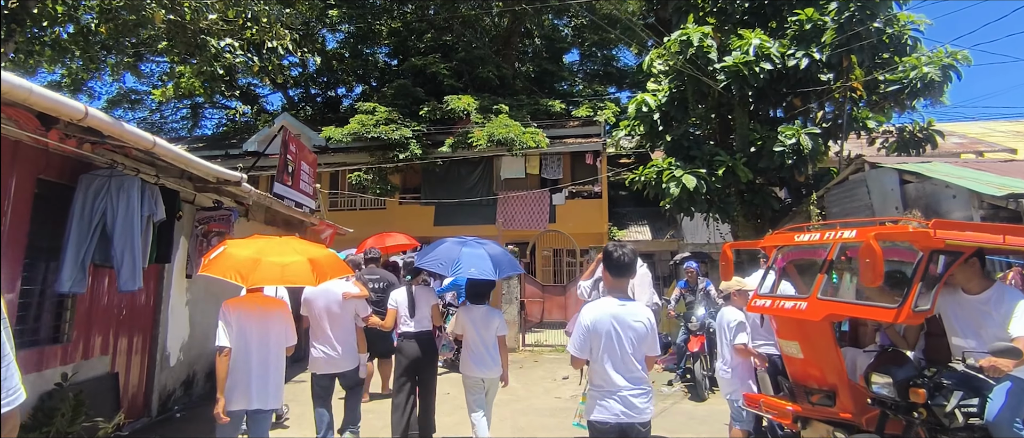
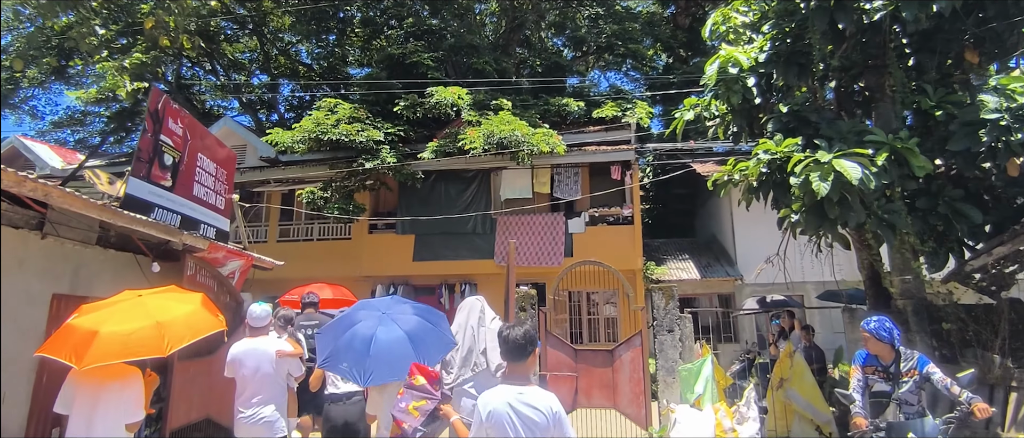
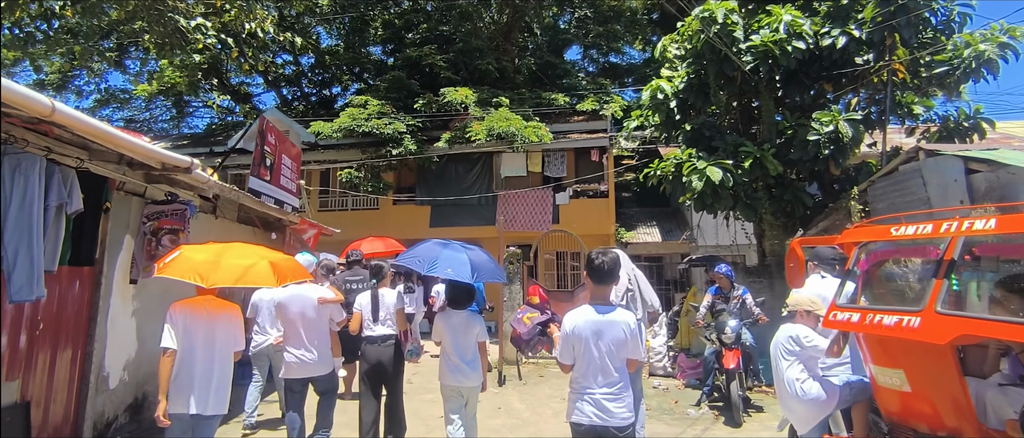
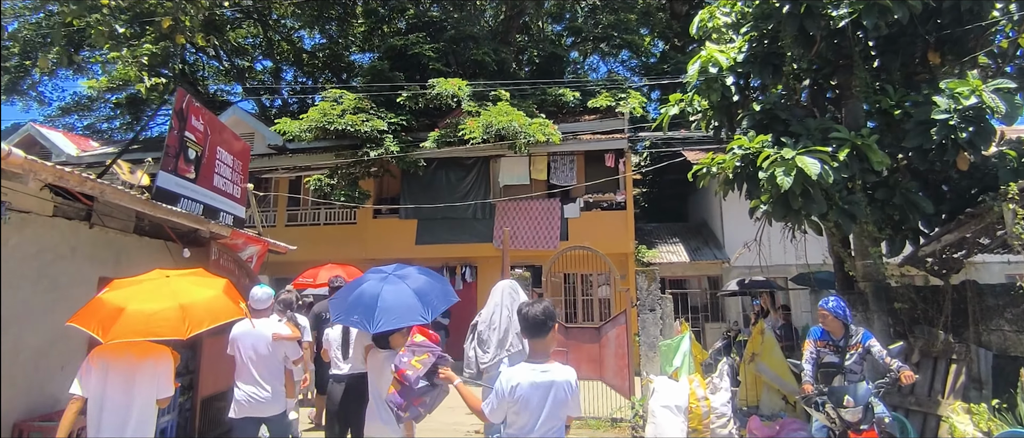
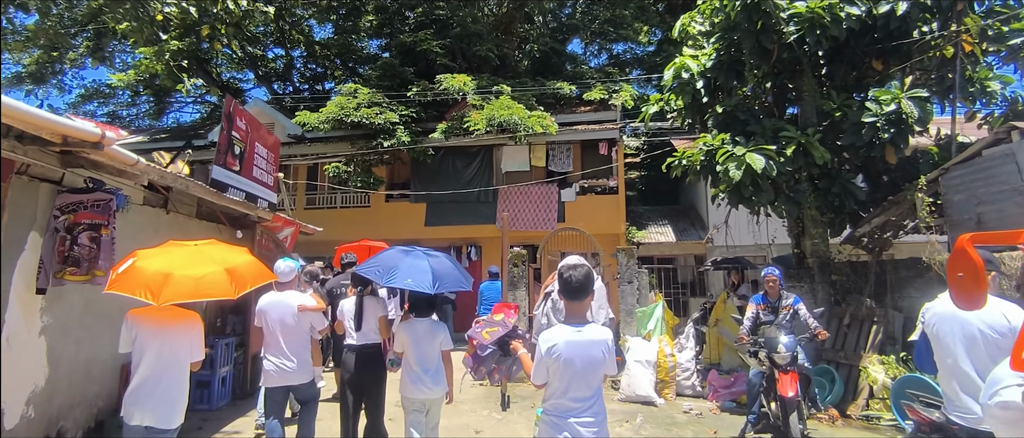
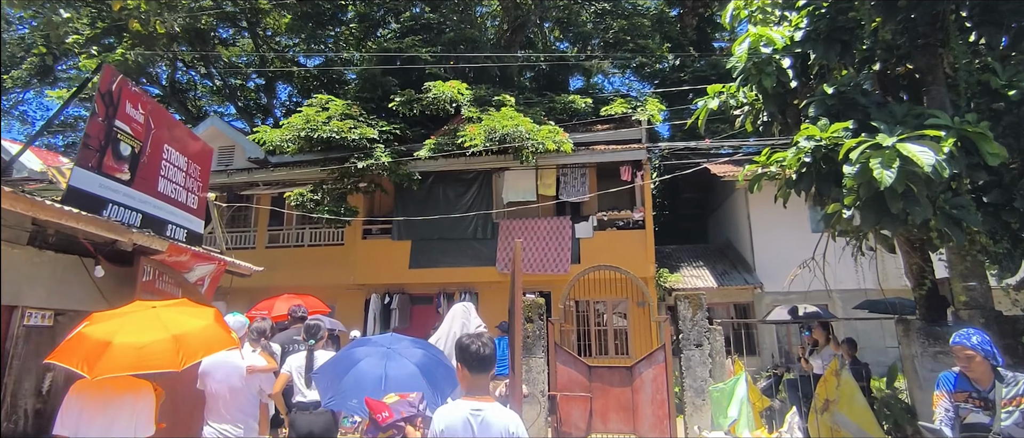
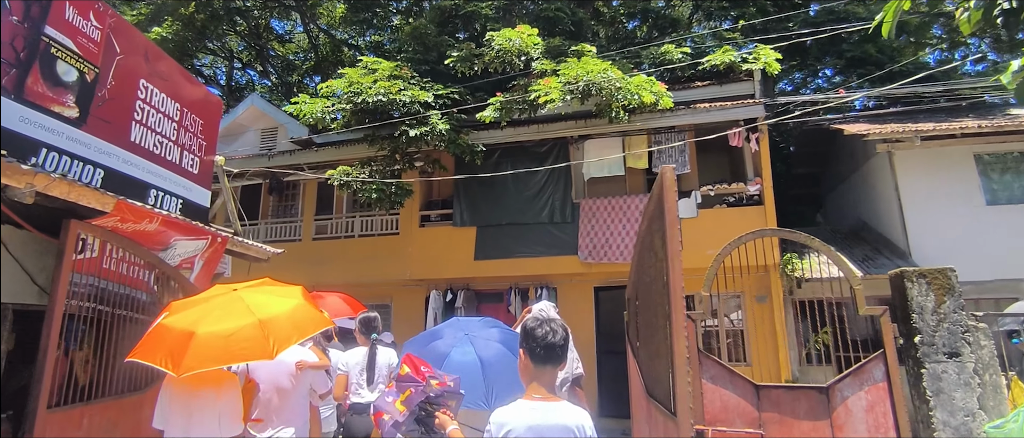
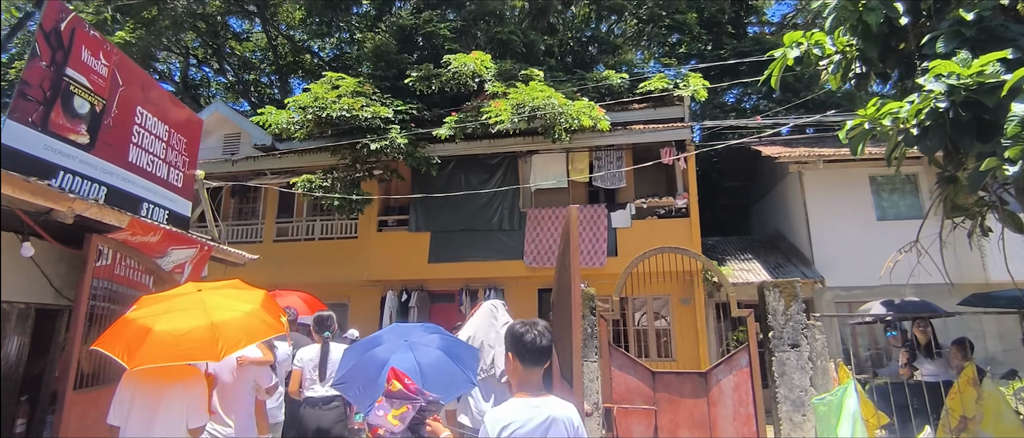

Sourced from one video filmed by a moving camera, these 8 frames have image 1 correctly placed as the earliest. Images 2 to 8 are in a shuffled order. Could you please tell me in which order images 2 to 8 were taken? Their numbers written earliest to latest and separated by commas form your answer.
3, 5, 4, 2, 6, 8, 7
